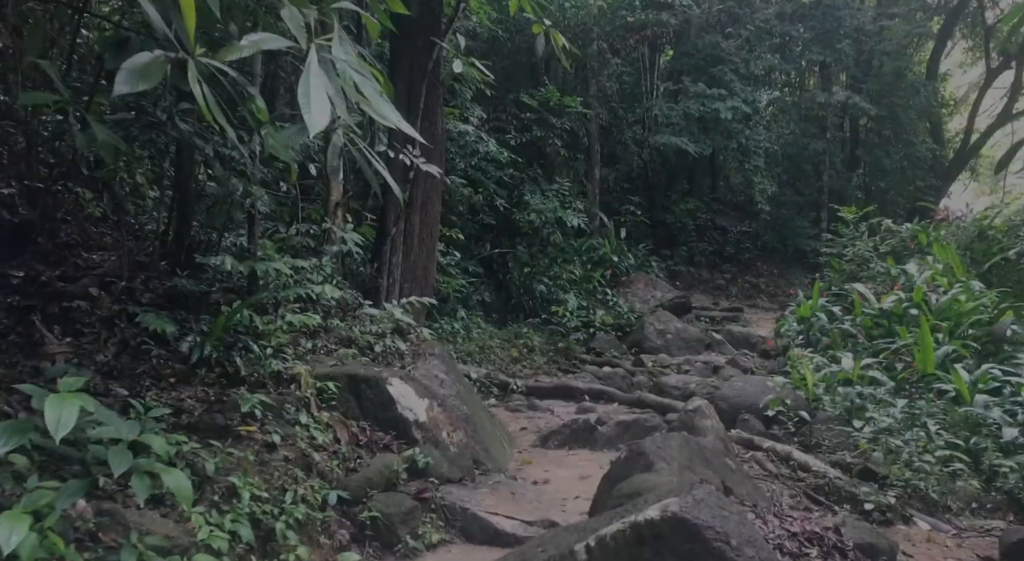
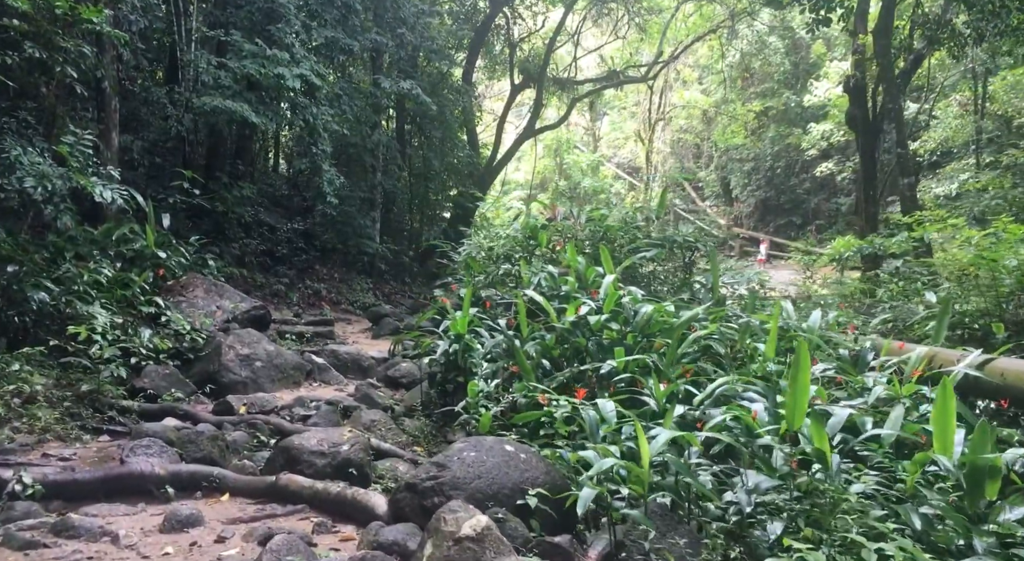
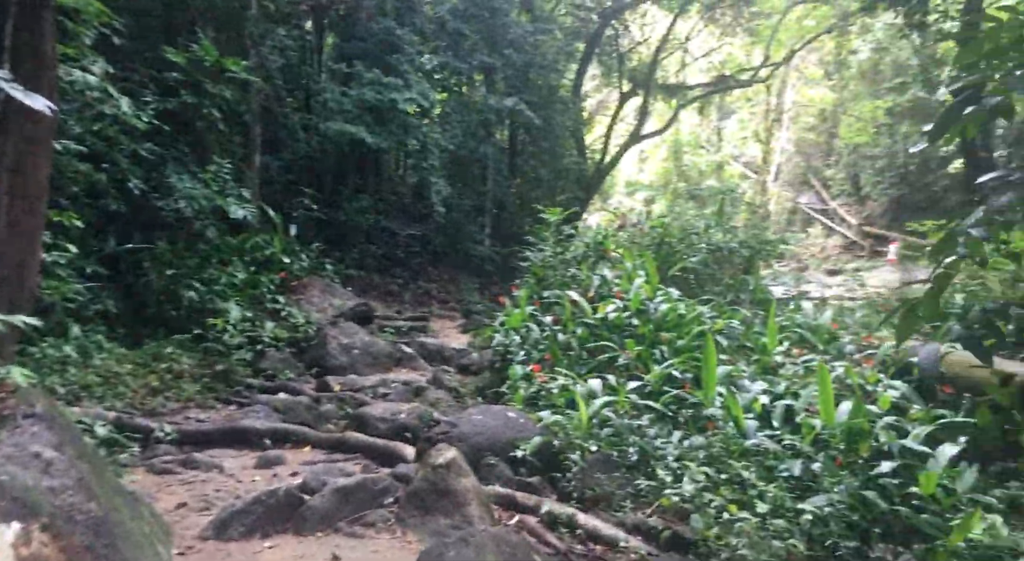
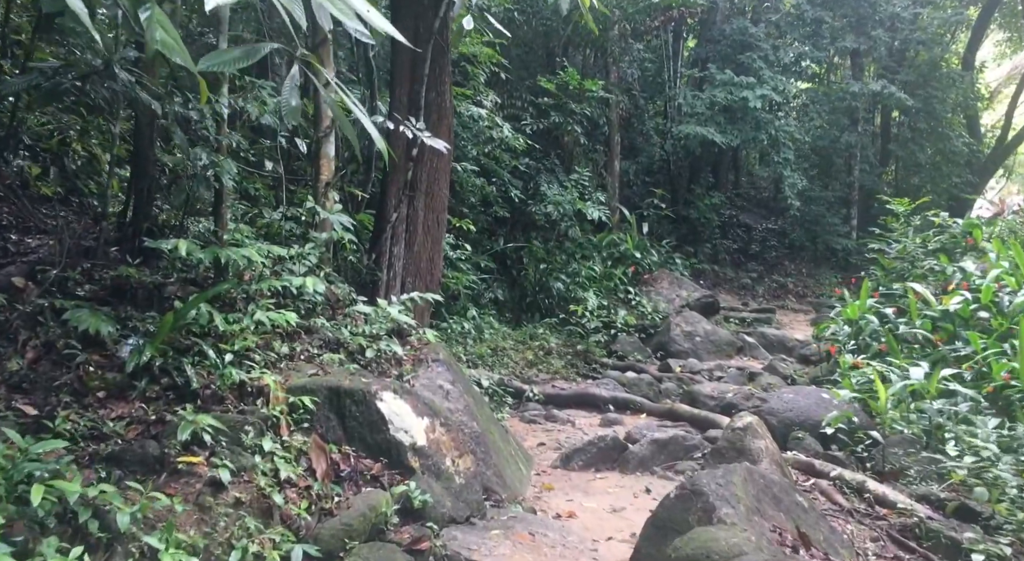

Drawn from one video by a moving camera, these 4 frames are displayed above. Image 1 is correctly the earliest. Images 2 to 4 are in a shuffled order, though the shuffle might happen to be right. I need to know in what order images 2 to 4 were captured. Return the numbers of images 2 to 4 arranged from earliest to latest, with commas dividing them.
4, 3, 2
